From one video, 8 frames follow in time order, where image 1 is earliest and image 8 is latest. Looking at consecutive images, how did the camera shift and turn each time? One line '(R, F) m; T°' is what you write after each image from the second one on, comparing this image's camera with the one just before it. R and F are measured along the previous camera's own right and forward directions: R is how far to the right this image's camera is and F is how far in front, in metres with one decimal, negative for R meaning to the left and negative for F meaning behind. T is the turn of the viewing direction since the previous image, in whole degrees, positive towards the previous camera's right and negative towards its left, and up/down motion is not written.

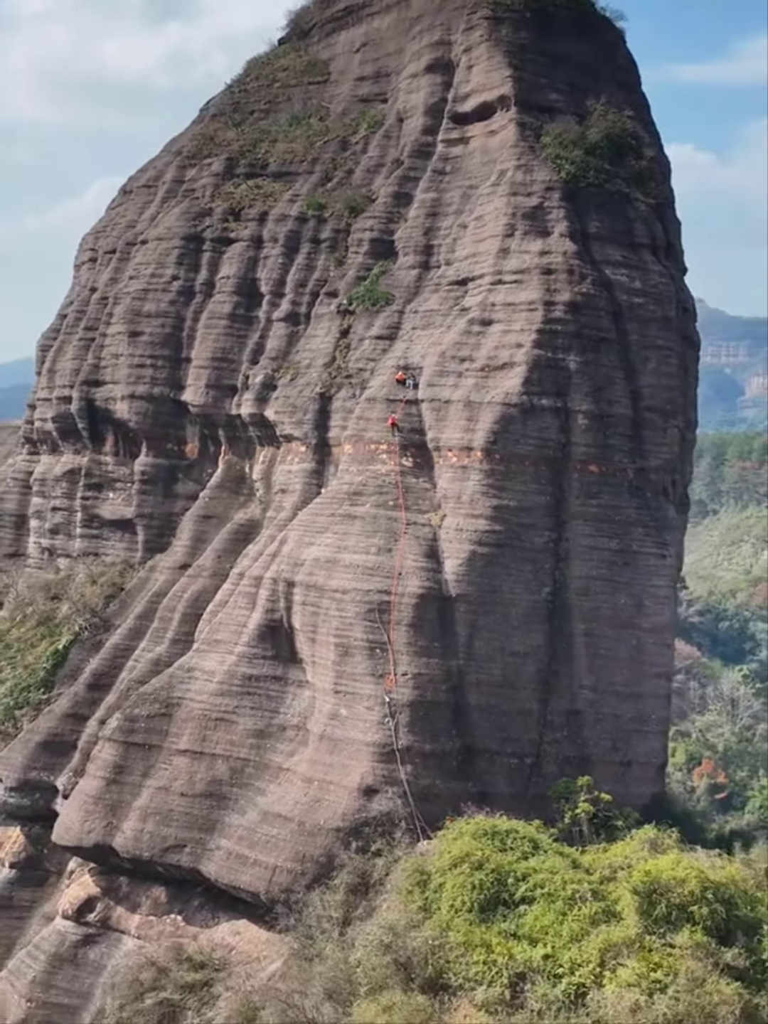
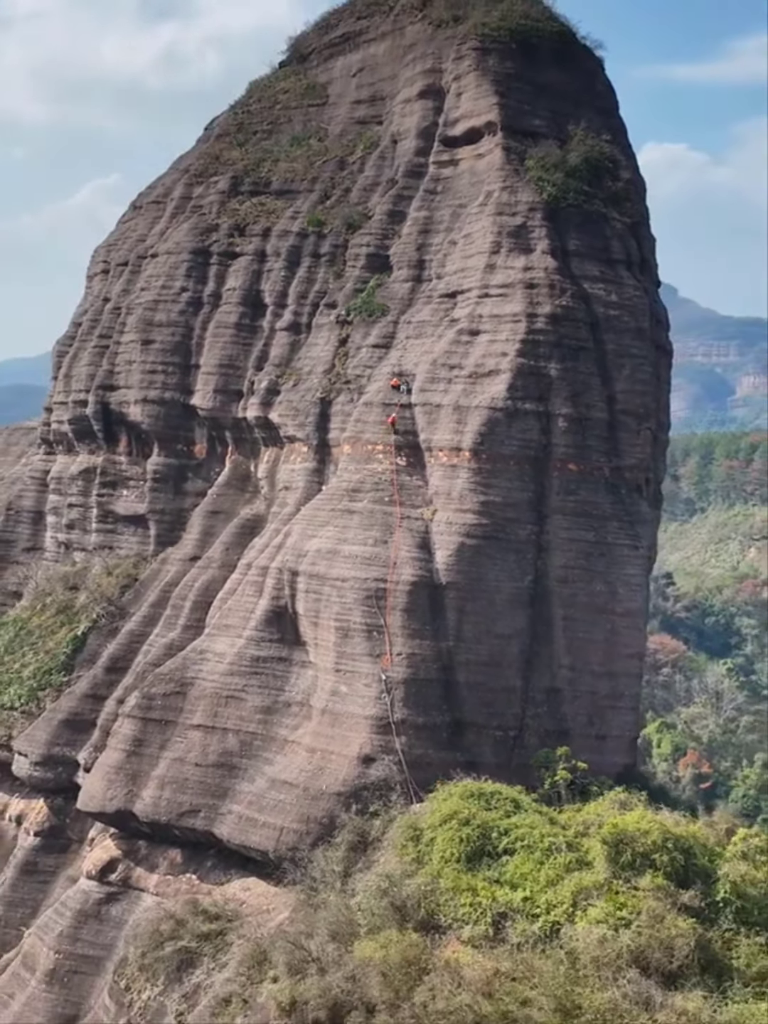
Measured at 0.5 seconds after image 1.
(0.0, -1.3) m; 0°
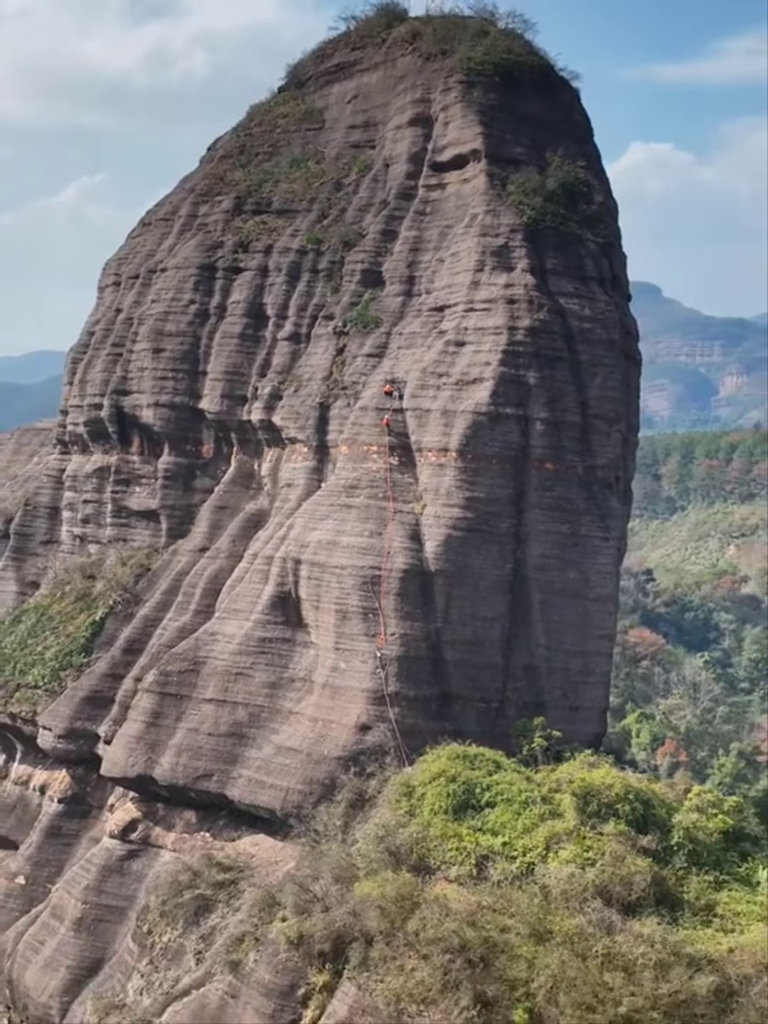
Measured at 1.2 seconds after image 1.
(-0.1, -1.6) m; 0°
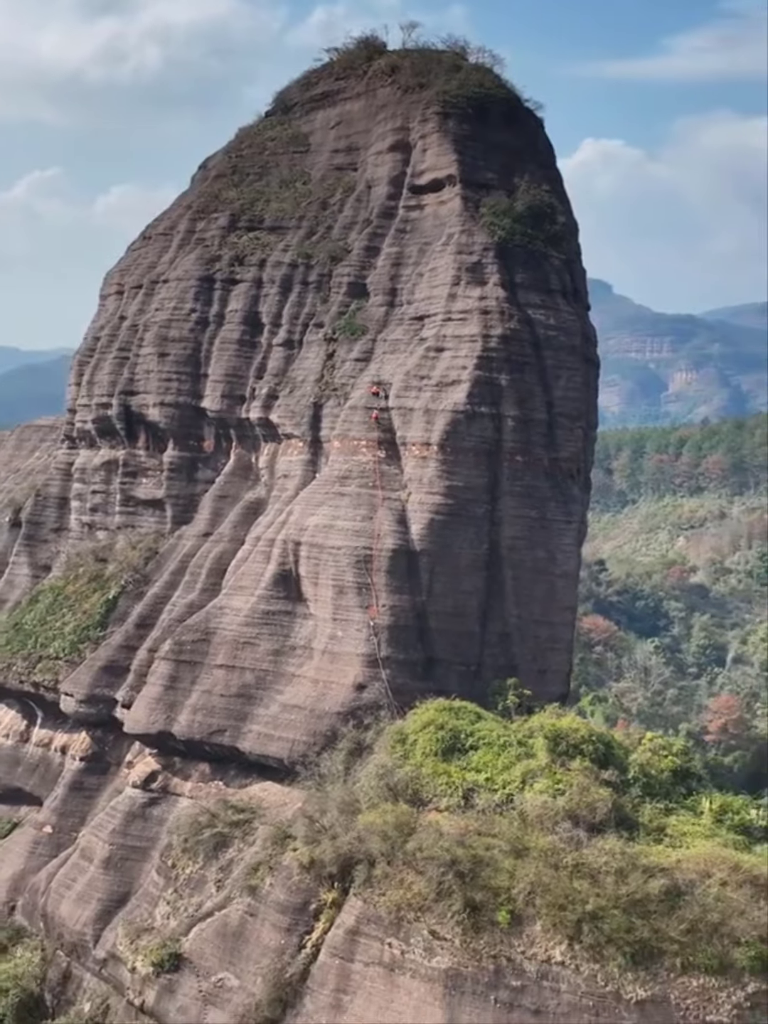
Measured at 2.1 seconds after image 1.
(-0.4, -2.3) m; +2°
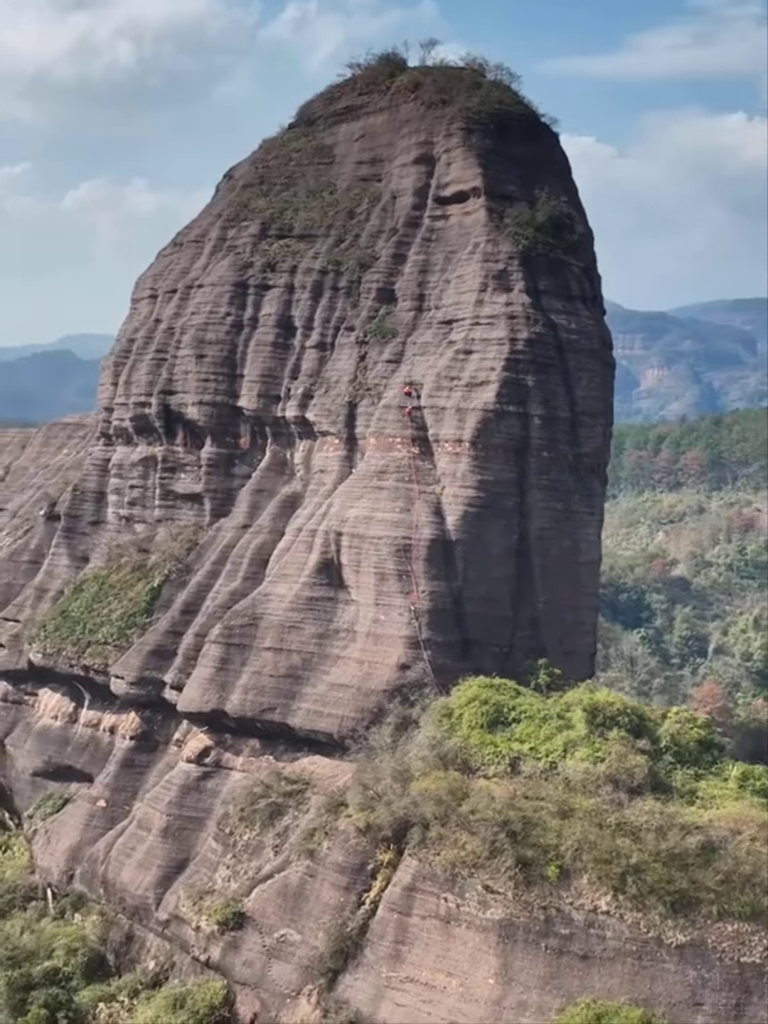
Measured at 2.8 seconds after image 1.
(-0.8, -1.3) m; +1°
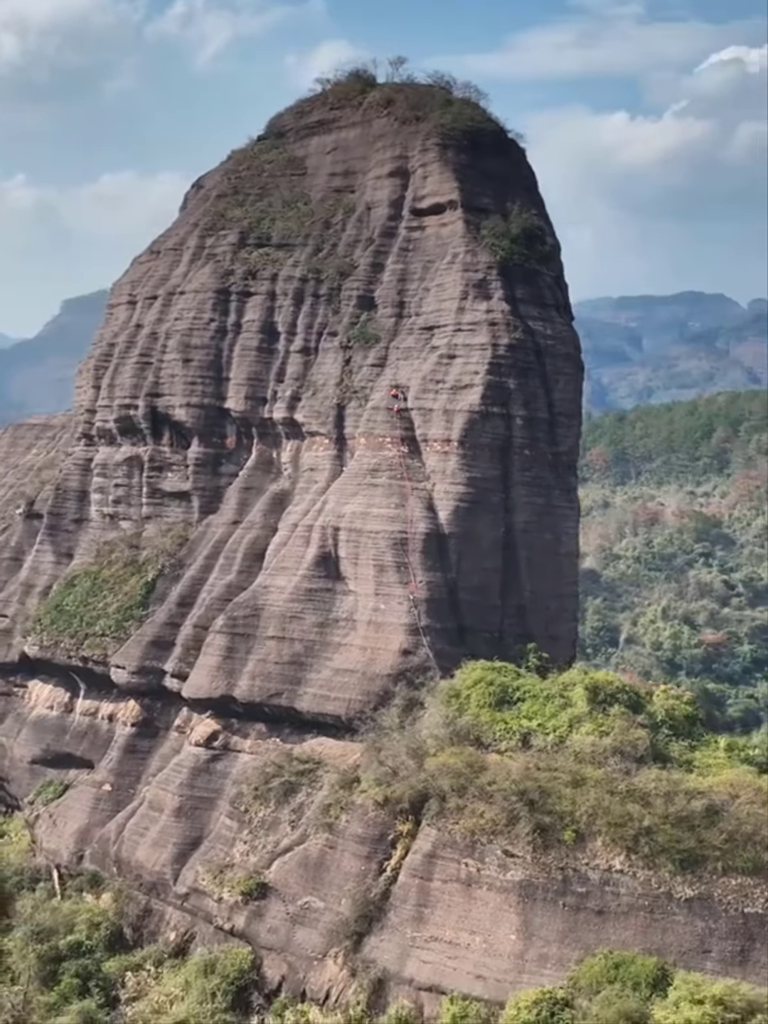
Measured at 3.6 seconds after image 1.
(-1.4, -1.3) m; +4°
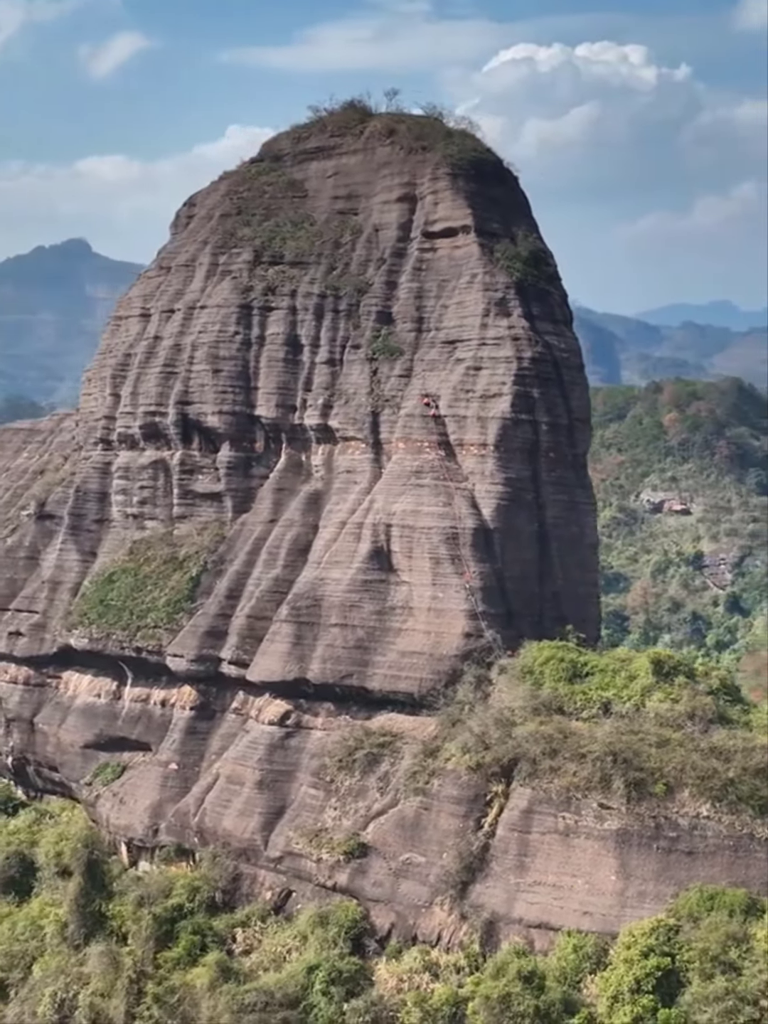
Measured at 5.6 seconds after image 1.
(-3.6, -2.1) m; +7°
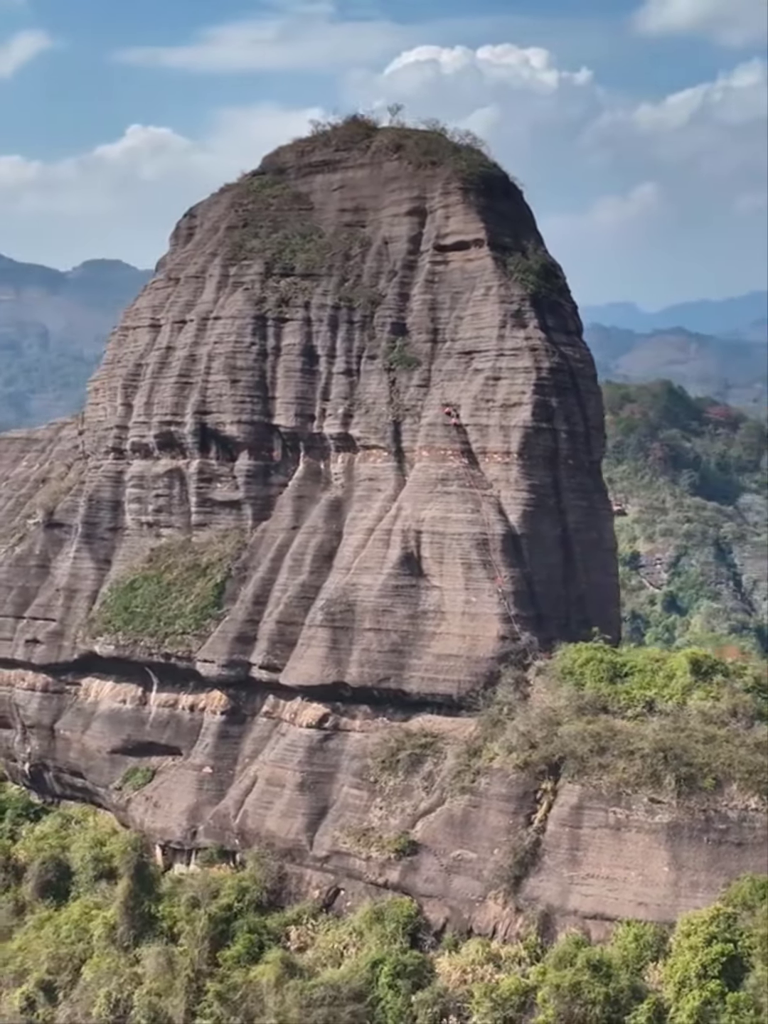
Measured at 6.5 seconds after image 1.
(-1.8, -0.6) m; +3°
